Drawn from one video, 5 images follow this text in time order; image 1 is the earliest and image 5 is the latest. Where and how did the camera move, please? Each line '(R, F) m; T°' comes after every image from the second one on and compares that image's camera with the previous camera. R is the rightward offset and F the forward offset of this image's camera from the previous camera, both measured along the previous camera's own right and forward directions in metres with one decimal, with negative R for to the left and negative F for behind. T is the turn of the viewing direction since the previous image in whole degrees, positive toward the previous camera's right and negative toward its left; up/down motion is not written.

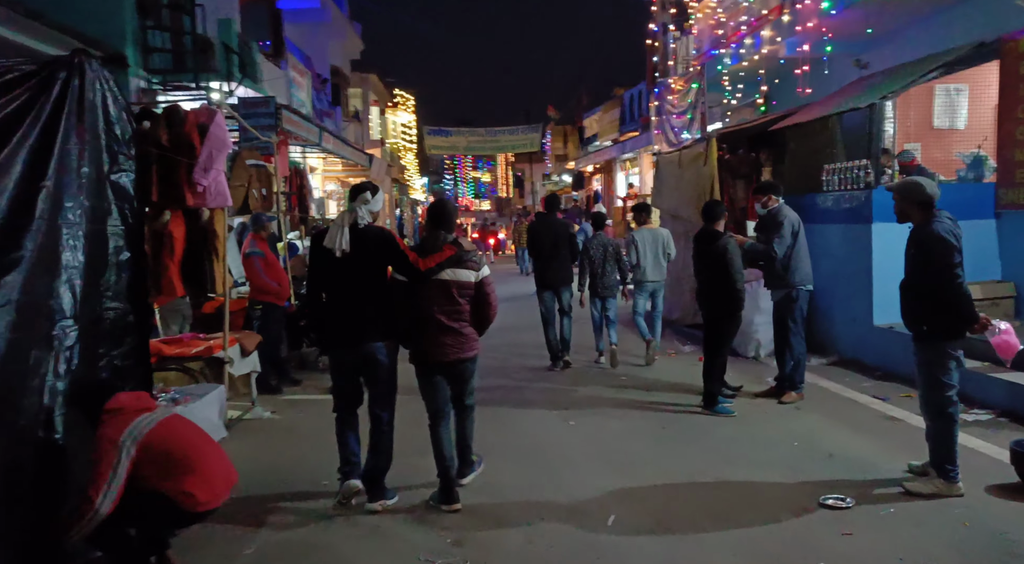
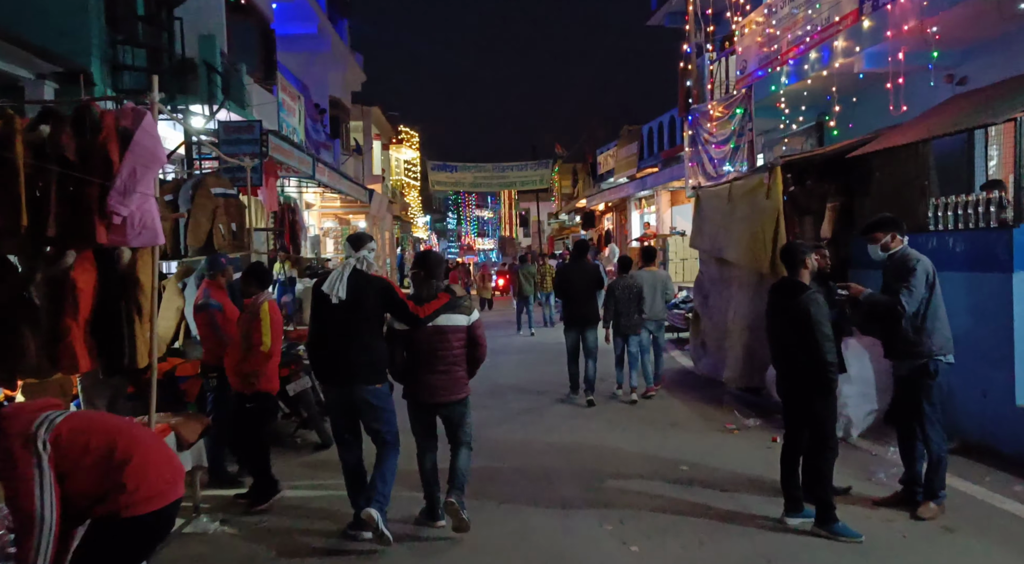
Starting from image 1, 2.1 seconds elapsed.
(-0.2, +1.7) m; 0°
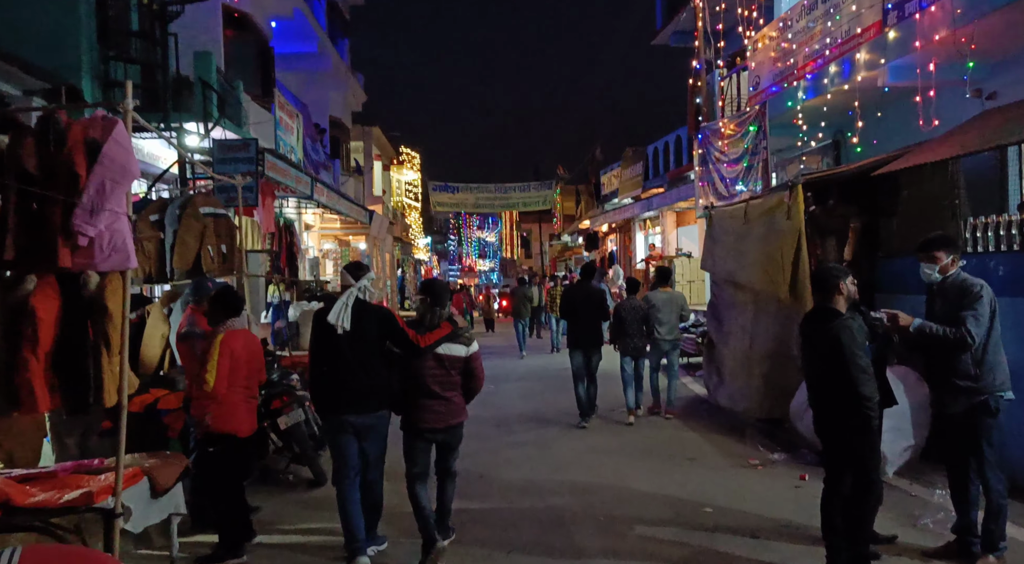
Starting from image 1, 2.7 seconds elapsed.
(-0.1, +0.4) m; 0°
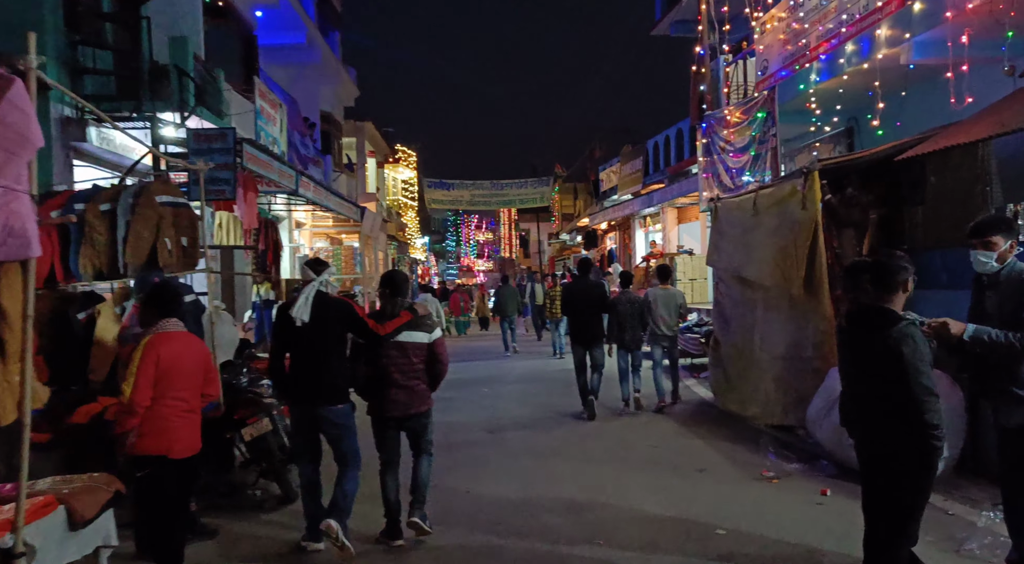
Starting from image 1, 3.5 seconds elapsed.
(+0.1, +0.6) m; 0°
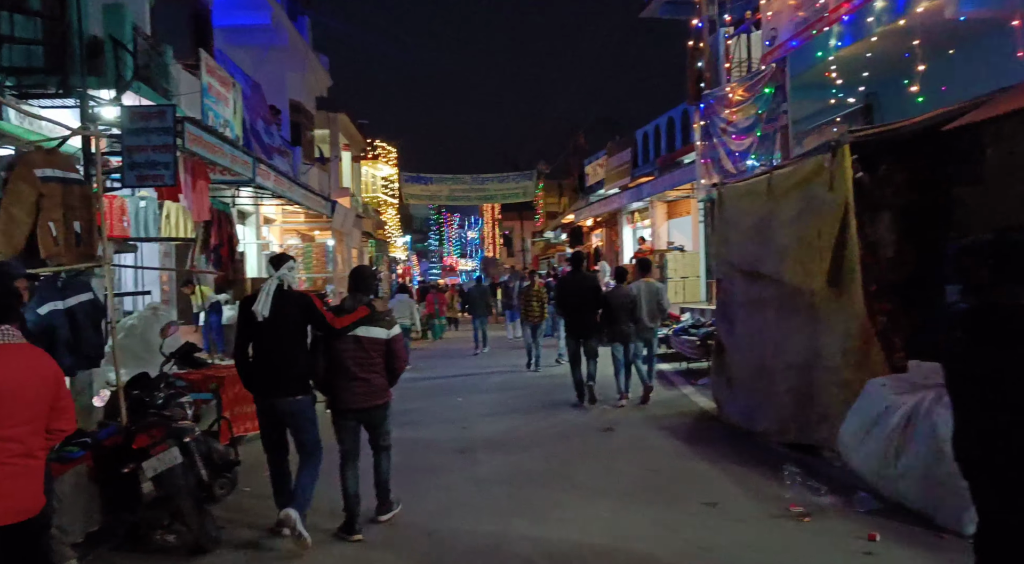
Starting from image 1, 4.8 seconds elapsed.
(+0.1, +1.2) m; +1°
